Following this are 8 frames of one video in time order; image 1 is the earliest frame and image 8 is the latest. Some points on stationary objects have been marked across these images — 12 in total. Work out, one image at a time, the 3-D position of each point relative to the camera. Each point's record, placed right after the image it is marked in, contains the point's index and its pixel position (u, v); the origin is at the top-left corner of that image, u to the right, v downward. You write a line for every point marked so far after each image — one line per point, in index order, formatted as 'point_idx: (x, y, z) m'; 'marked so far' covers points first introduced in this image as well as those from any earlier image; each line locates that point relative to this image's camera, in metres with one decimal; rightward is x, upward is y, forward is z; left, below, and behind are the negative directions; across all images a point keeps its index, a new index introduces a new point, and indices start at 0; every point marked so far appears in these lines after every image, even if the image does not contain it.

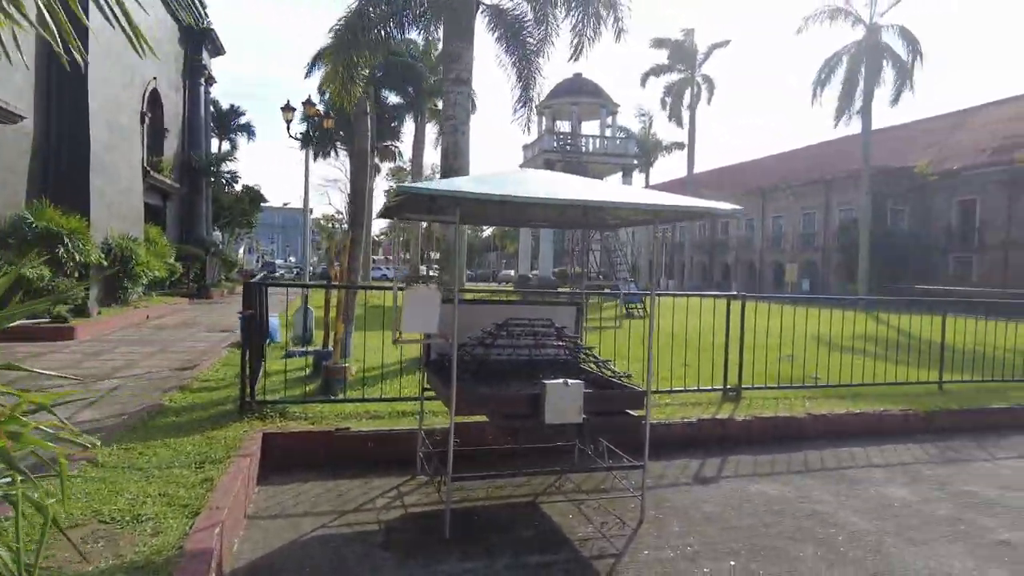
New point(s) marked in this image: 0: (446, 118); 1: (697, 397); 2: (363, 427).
0: (-0.9, +2.3, +9.0) m
1: (+1.9, -1.1, +7.0) m
2: (-1.2, -1.1, +5.5) m
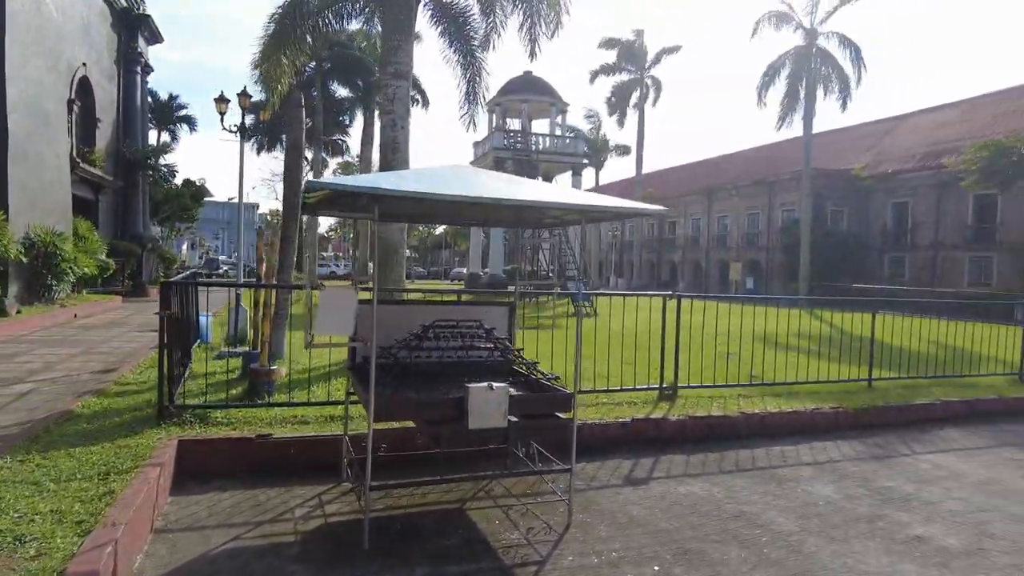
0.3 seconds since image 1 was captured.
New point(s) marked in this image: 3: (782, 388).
0: (-1.7, +2.3, +8.8) m
1: (+1.3, -1.1, +7.0) m
2: (-1.8, -1.1, +5.3) m
3: (+3.1, -1.2, +7.7) m
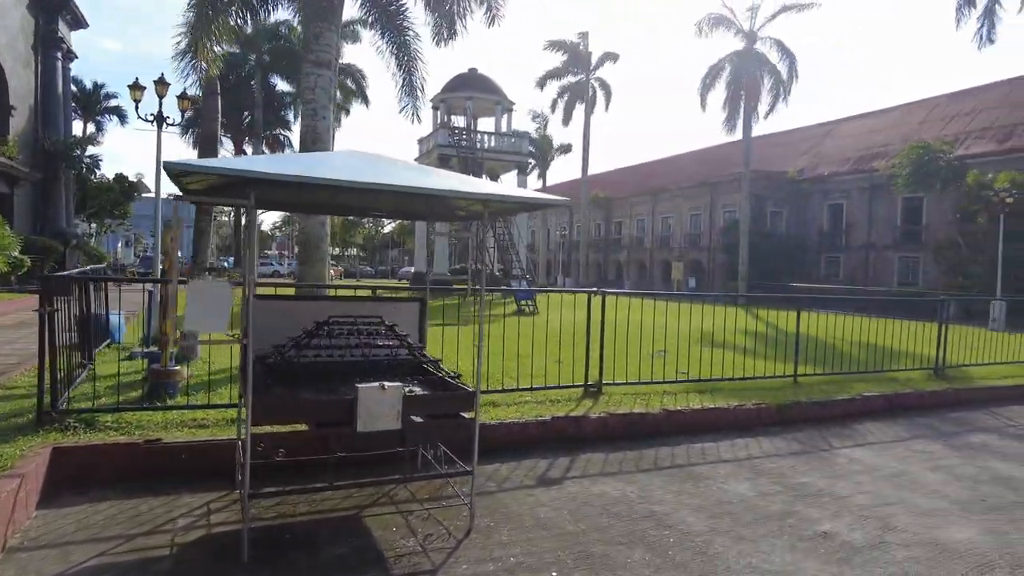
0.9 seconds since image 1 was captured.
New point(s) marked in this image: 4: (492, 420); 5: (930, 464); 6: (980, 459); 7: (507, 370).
0: (-2.6, +2.3, +8.5) m
1: (+0.5, -1.1, +6.9) m
2: (-2.4, -1.1, +4.9) m
3: (+2.3, -1.1, +7.7) m
4: (-0.2, -1.1, +5.8) m
5: (+3.5, -1.5, +5.7) m
6: (+4.1, -1.5, +5.8) m
7: (0.0, -1.1, +8.9) m
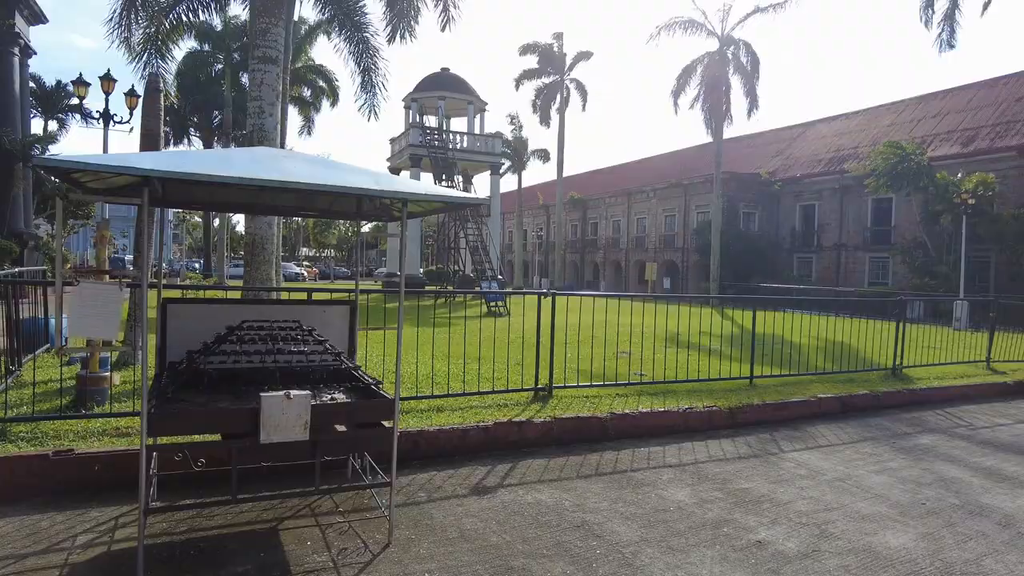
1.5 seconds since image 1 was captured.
0: (-3.2, +2.3, +8.2) m
1: (0.0, -1.1, +6.8) m
2: (-2.9, -1.1, +4.7) m
3: (+1.7, -1.1, +7.6) m
4: (-0.7, -1.2, +5.6) m
5: (+3.0, -1.5, +5.6) m
6: (+3.6, -1.5, +5.8) m
7: (-0.6, -1.1, +8.7) m
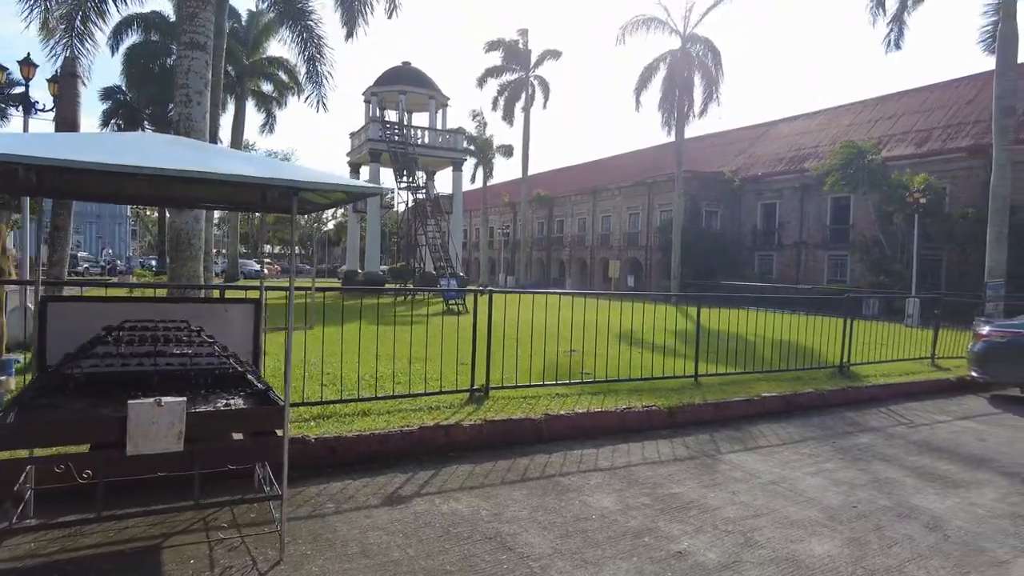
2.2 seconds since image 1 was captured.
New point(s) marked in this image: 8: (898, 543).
0: (-3.9, +2.3, +7.8) m
1: (-0.7, -1.1, +6.5) m
2: (-3.5, -1.1, +4.3) m
3: (+1.0, -1.1, +7.4) m
4: (-1.3, -1.1, +5.3) m
5: (+2.4, -1.5, +5.5) m
6: (+3.0, -1.5, +5.7) m
7: (-1.4, -1.0, +8.4) m
8: (+2.3, -1.5, +4.0) m
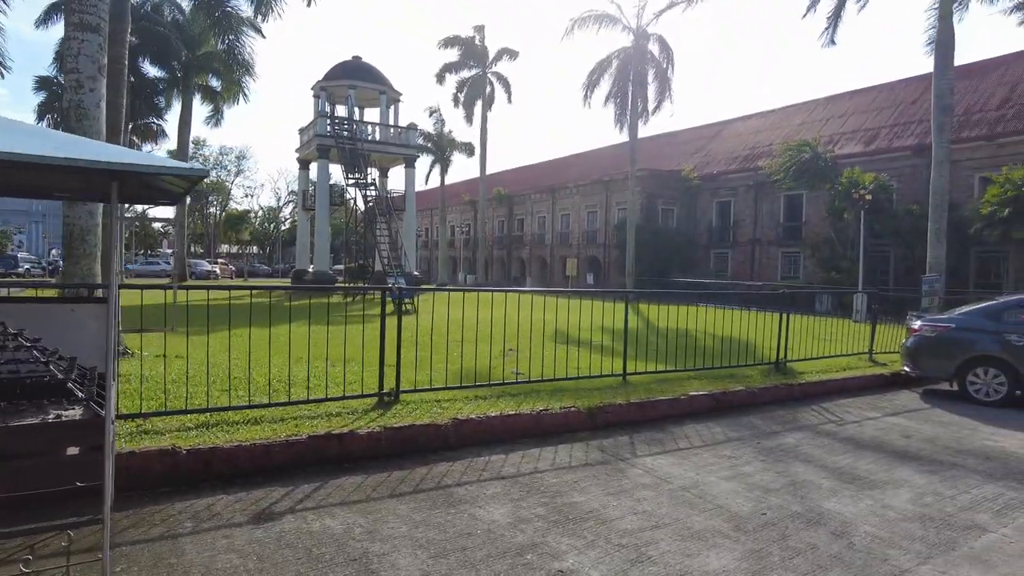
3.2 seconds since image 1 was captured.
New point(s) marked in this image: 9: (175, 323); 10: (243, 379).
0: (-4.8, +2.4, +7.2) m
1: (-1.5, -1.1, +6.1) m
2: (-4.2, -1.1, +3.7) m
3: (+0.2, -1.1, +7.1) m
4: (-2.0, -1.1, +4.9) m
5: (+1.7, -1.4, +5.2) m
6: (+2.2, -1.4, +5.5) m
7: (-2.3, -1.0, +8.0) m
8: (+1.6, -1.5, +3.7) m
9: (-6.0, -0.7, +12.1) m
10: (-3.0, -1.0, +7.5) m
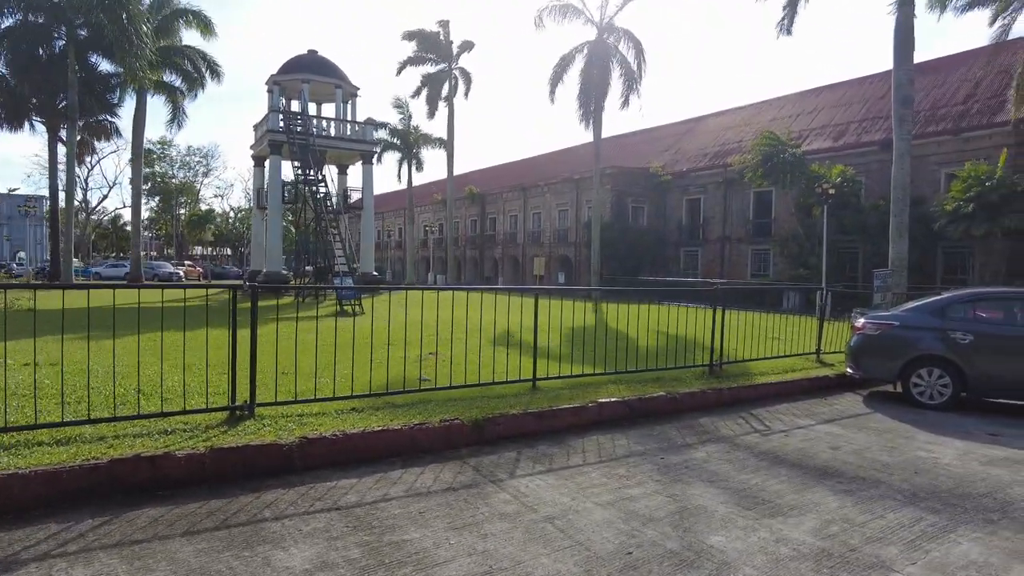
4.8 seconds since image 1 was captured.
0: (-5.9, +2.4, +6.4) m
1: (-2.5, -1.0, +5.3) m
2: (-5.1, -1.1, +2.9) m
3: (-0.9, -1.0, +6.3) m
4: (-3.0, -1.1, +4.1) m
5: (+0.7, -1.4, +4.5) m
6: (+1.2, -1.4, +4.7) m
7: (-3.3, -1.0, +7.1) m
8: (+0.6, -1.4, +3.0) m
9: (-7.2, -0.7, +11.2) m
10: (-4.1, -1.0, +6.7) m
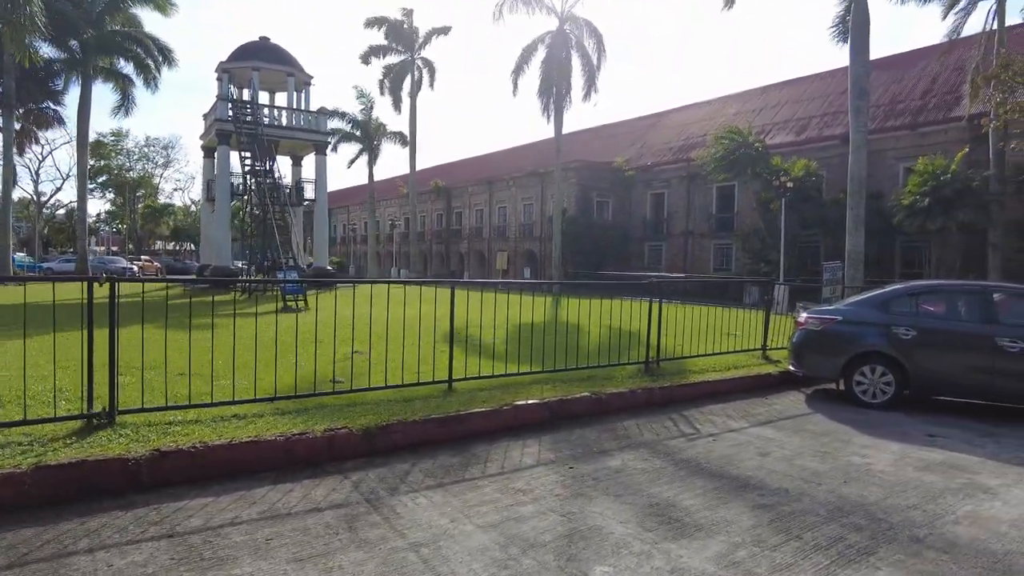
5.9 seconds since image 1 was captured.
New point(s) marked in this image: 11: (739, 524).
0: (-6.7, +2.4, +5.6) m
1: (-3.3, -1.0, +4.6) m
2: (-5.8, -1.0, +2.1) m
3: (-1.7, -1.0, +5.7) m
4: (-3.7, -1.0, +3.4) m
5: (-0.1, -1.3, +4.0) m
6: (+0.5, -1.3, +4.2) m
7: (-4.2, -0.9, +6.5) m
8: (0.0, -1.4, +2.5) m
9: (-8.2, -0.6, +10.3) m
10: (-4.9, -0.9, +6.0) m
11: (+1.3, -1.4, +3.9) m
